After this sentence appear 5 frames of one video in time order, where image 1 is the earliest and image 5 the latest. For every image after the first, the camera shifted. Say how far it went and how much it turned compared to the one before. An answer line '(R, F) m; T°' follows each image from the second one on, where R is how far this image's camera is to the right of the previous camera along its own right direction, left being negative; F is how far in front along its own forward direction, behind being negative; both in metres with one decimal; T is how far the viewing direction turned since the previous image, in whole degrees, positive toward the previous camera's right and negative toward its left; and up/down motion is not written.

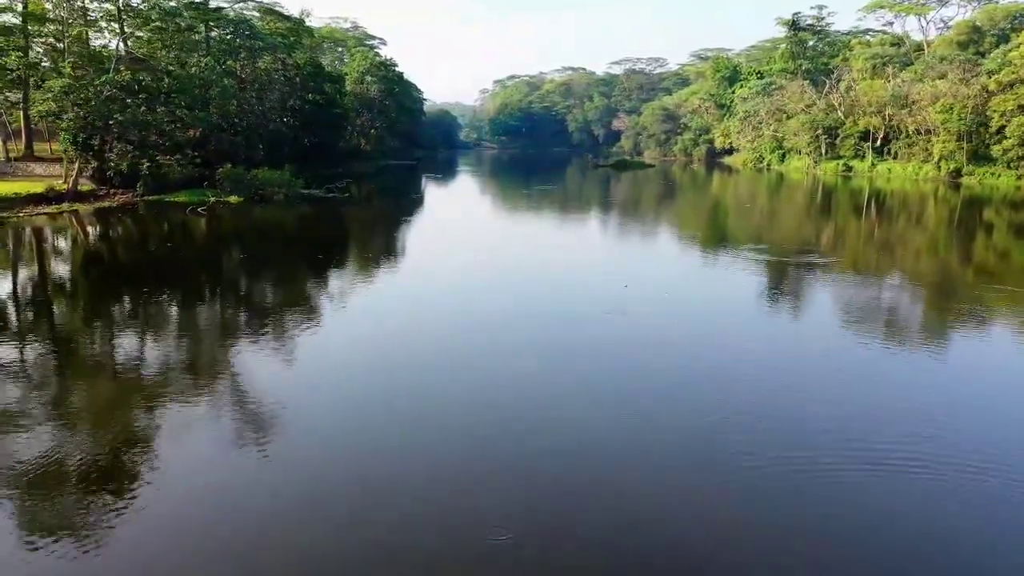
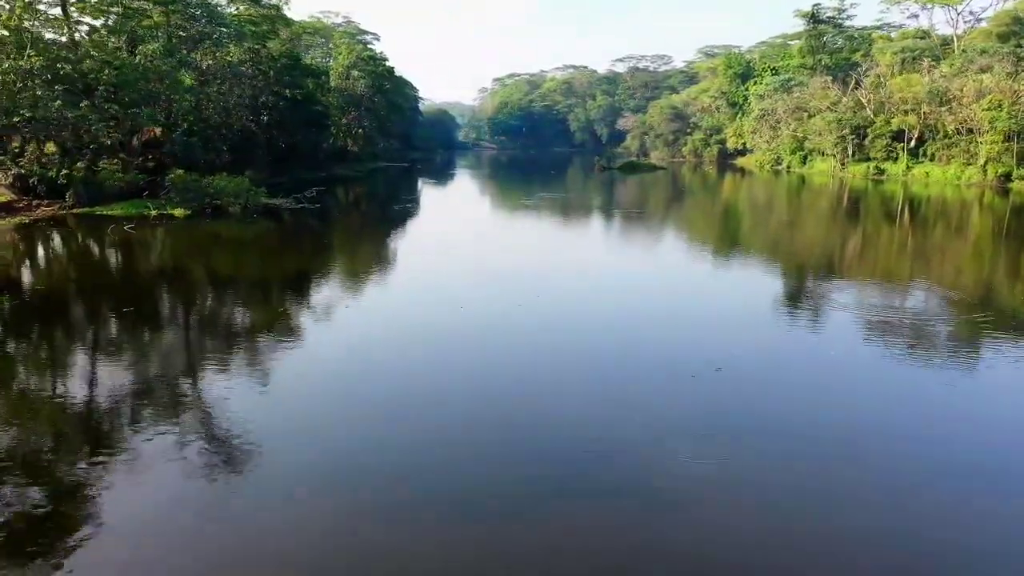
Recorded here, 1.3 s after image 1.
(0.0, +1.9) m; 0°
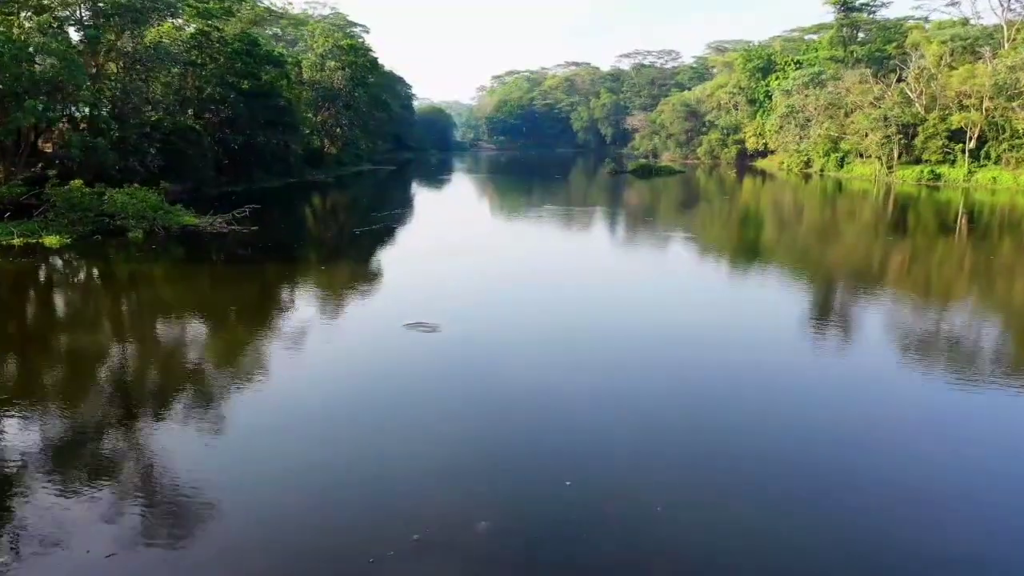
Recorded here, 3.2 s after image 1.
(0.0, +2.6) m; 0°
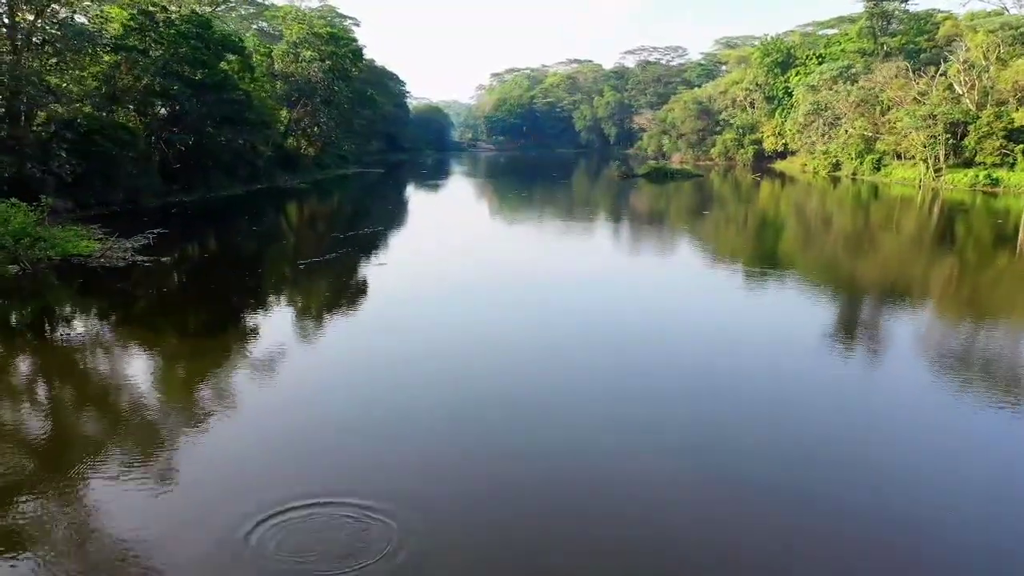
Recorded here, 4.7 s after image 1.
(0.0, +2.1) m; 0°
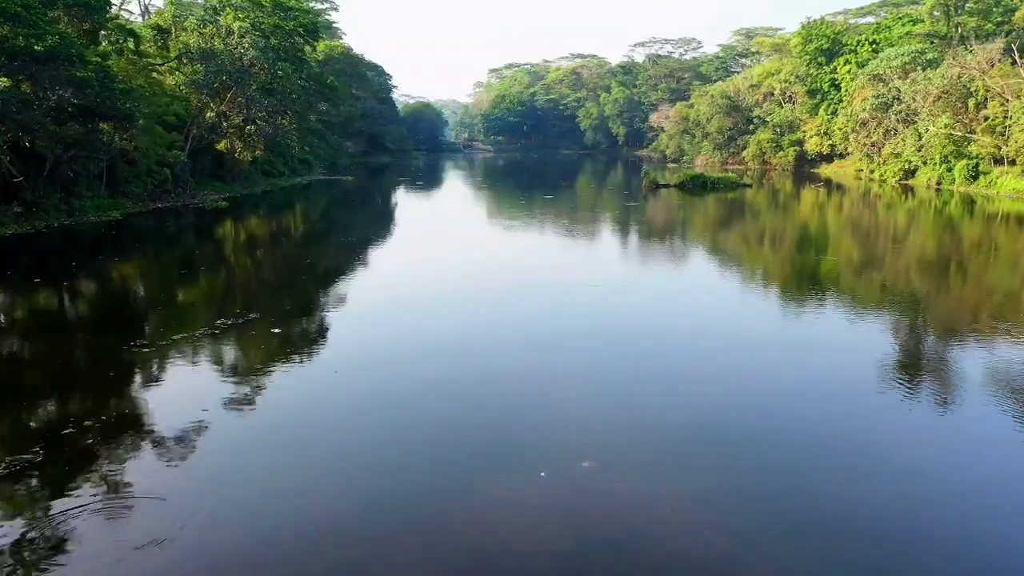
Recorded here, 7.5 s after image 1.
(0.0, +4.0) m; 0°
